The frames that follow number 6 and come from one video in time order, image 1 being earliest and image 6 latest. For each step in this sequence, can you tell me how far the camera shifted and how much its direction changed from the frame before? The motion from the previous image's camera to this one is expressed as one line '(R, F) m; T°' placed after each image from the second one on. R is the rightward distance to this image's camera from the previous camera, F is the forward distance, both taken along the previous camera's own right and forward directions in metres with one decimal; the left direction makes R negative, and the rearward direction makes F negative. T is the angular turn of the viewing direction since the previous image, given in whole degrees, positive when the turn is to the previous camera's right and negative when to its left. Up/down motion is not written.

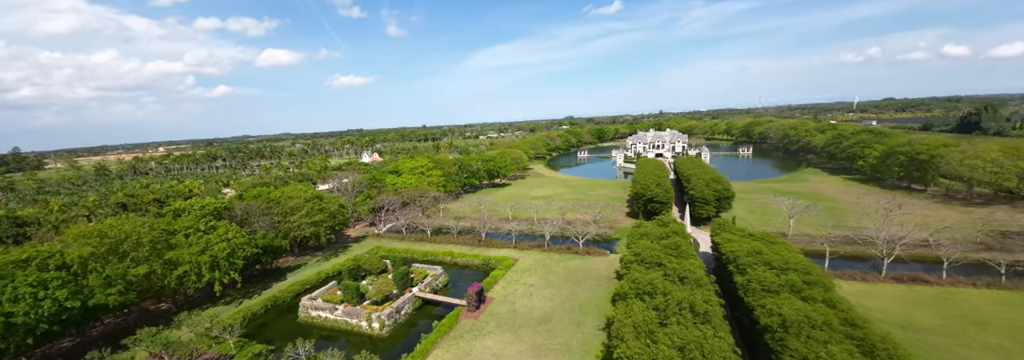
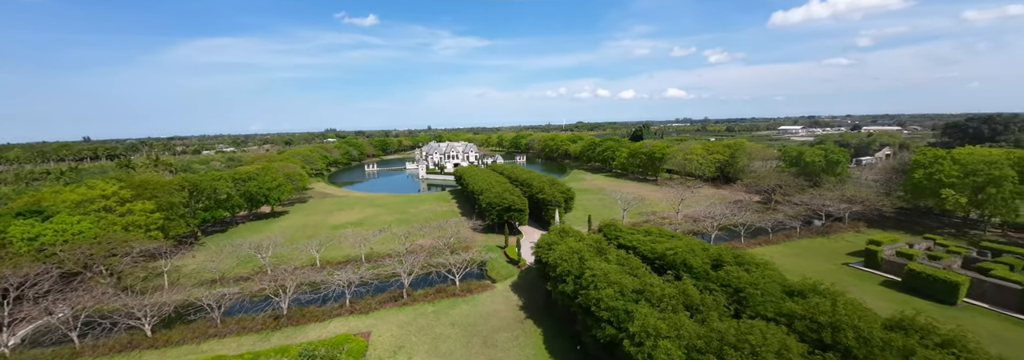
(-4.9, +14.2) m; +36°
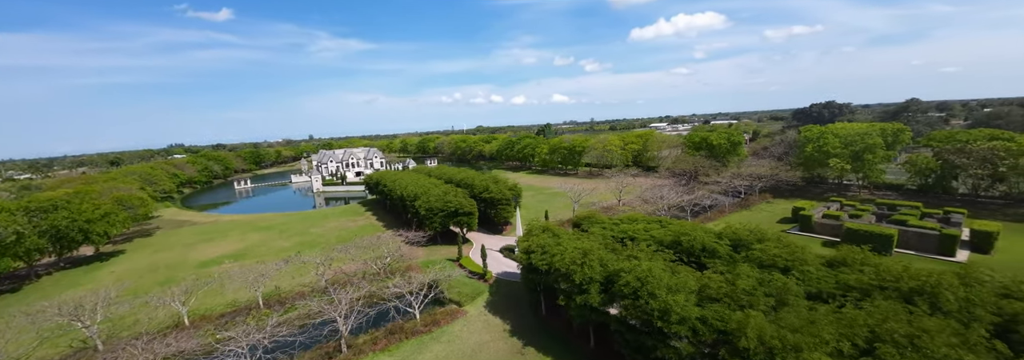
(-4.0, +6.2) m; +16°
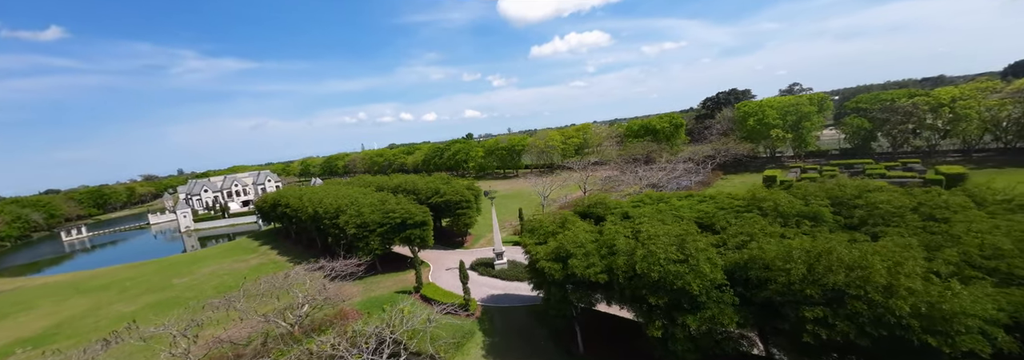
(-3.0, +7.8) m; +13°
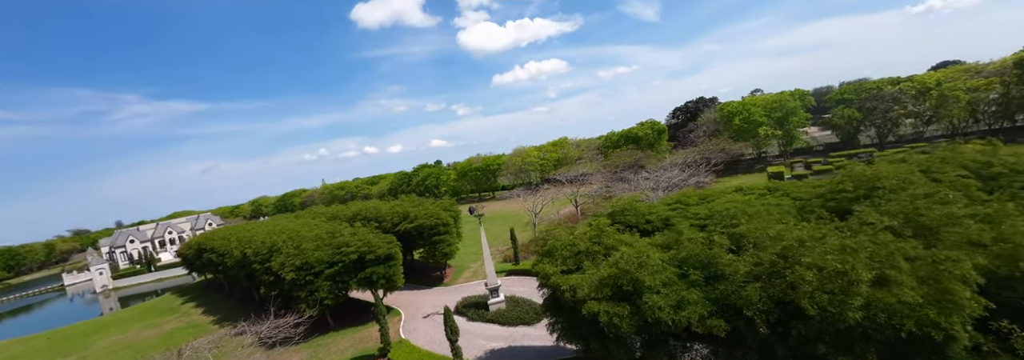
(-0.9, +4.9) m; +5°
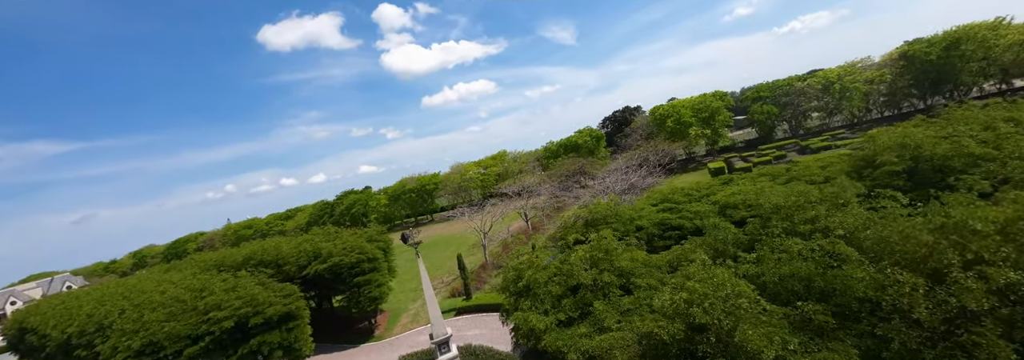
(-0.2, +3.5) m; +10°
